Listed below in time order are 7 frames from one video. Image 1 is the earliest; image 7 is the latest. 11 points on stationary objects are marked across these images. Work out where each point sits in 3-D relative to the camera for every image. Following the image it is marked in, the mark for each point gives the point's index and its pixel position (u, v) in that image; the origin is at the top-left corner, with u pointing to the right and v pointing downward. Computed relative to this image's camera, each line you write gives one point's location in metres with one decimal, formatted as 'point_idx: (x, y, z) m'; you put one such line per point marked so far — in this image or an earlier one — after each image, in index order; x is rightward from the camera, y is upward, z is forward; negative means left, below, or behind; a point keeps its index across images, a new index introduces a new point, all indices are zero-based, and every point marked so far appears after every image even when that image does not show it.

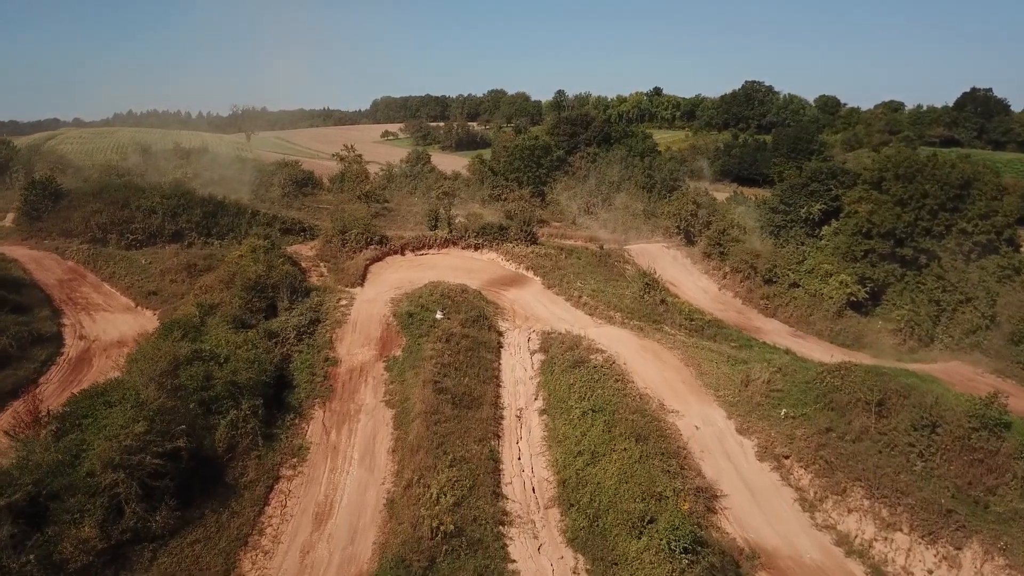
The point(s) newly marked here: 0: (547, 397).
0: (+0.6, -1.9, +14.5) m
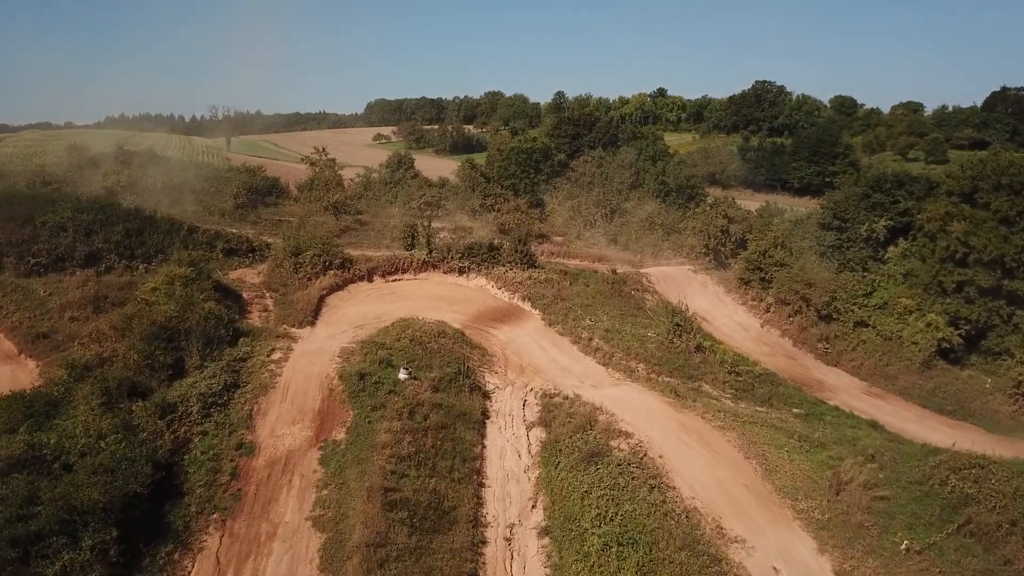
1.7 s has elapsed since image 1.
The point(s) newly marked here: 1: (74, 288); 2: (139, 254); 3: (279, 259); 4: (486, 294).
0: (+0.5, -2.7, +10.1) m
1: (-9.6, 0.0, +17.8) m
2: (-9.0, +0.8, +19.6) m
3: (-5.6, +0.7, +19.4) m
4: (-0.6, -0.2, +19.2) m
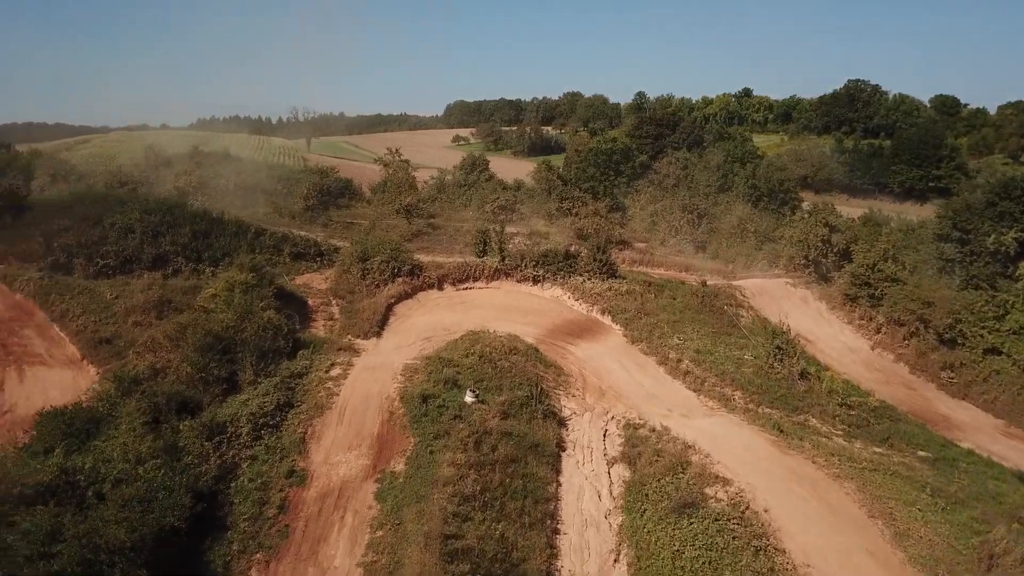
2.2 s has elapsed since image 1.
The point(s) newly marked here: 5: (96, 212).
0: (+1.3, -3.0, +8.7) m
1: (-8.0, 0.0, +17.3) m
2: (-7.2, +0.7, +19.1) m
3: (-3.8, +0.5, +18.6) m
4: (+1.1, -0.4, +17.9) m
5: (-9.9, +1.8, +19.2) m
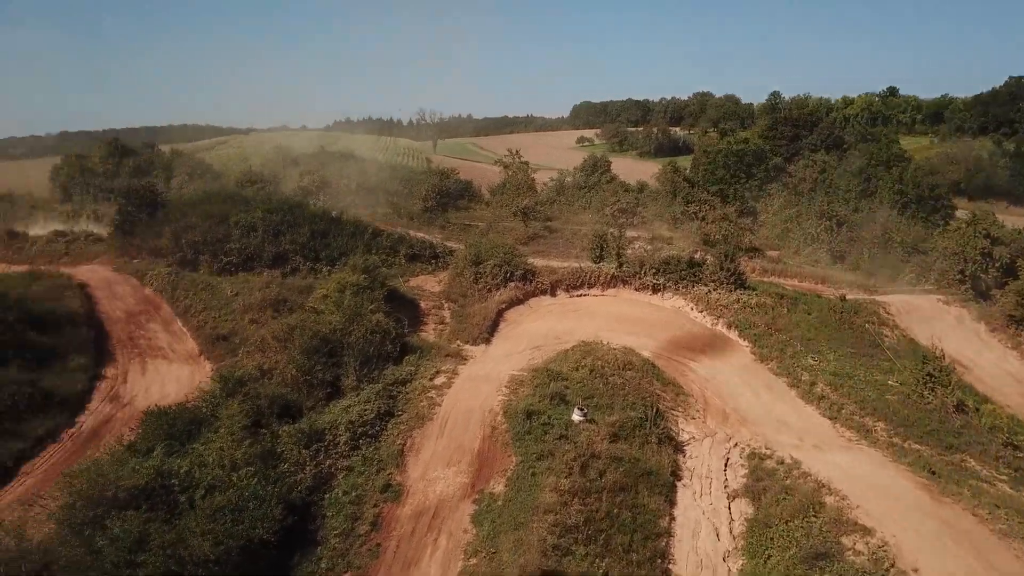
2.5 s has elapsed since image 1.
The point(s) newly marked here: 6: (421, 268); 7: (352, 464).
0: (+2.3, -3.1, +7.7) m
1: (-5.5, 0.0, +17.5) m
2: (-4.5, +0.8, +19.2) m
3: (-1.2, +0.5, +18.2) m
4: (+3.6, -0.6, +16.8) m
5: (-7.0, +1.9, +19.7) m
6: (-2.2, +0.5, +19.4) m
7: (-2.0, -2.2, +10.0) m
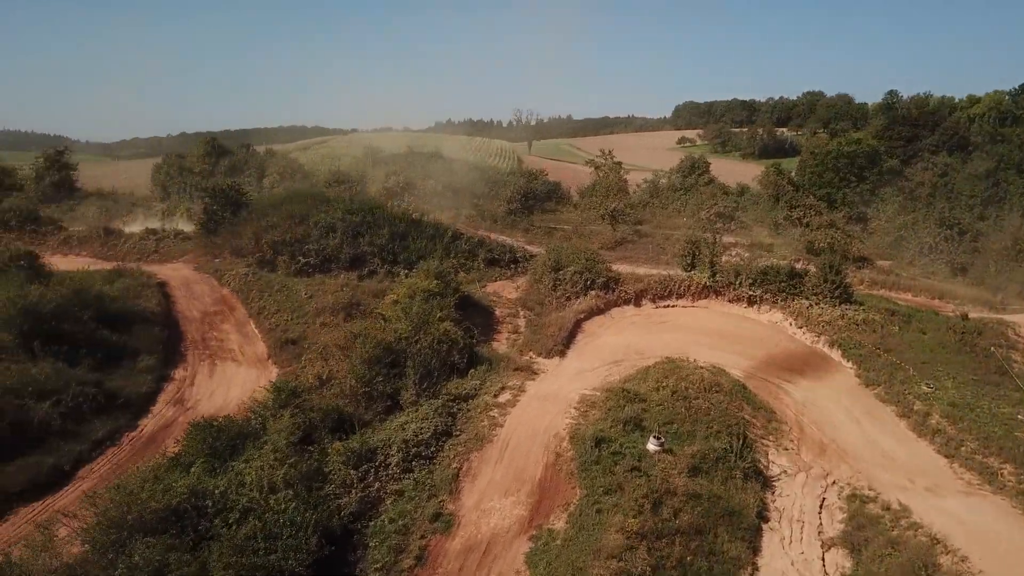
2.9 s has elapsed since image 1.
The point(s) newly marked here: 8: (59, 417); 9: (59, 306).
0: (+2.7, -3.3, +6.4) m
1: (-3.8, 0.0, +17.2) m
2: (-2.6, +0.7, +18.7) m
3: (+0.6, +0.3, +17.3) m
4: (+5.1, -0.9, +15.4) m
5: (-5.0, +1.9, +19.5) m
6: (-0.3, +0.3, +18.6) m
7: (-1.3, -2.3, +9.3) m
8: (-6.5, -1.8, +11.6) m
9: (-7.7, -0.3, +13.7) m
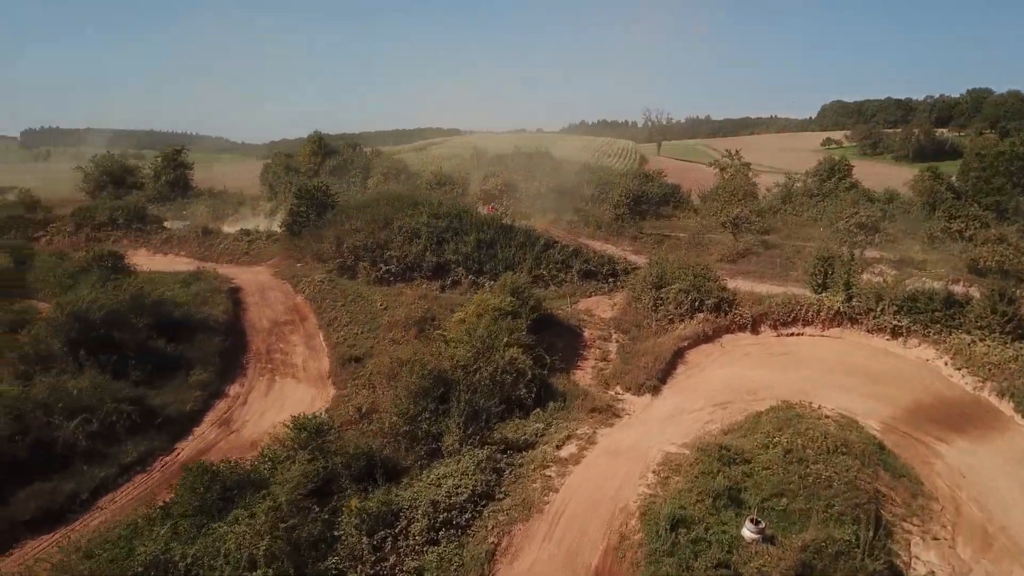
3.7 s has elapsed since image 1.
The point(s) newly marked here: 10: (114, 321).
0: (+2.6, -3.7, +4.0) m
1: (-2.0, -0.3, +15.7) m
2: (-0.5, +0.4, +17.0) m
3: (+2.4, 0.0, +15.1) m
4: (+6.5, -1.3, +12.5) m
5: (-2.8, +1.7, +18.2) m
6: (+1.7, 0.0, +16.5) m
7: (-0.8, -2.5, +7.5) m
8: (-5.6, -2.0, +10.6) m
9: (-6.4, -0.4, +12.9) m
10: (-6.3, -0.5, +12.8) m
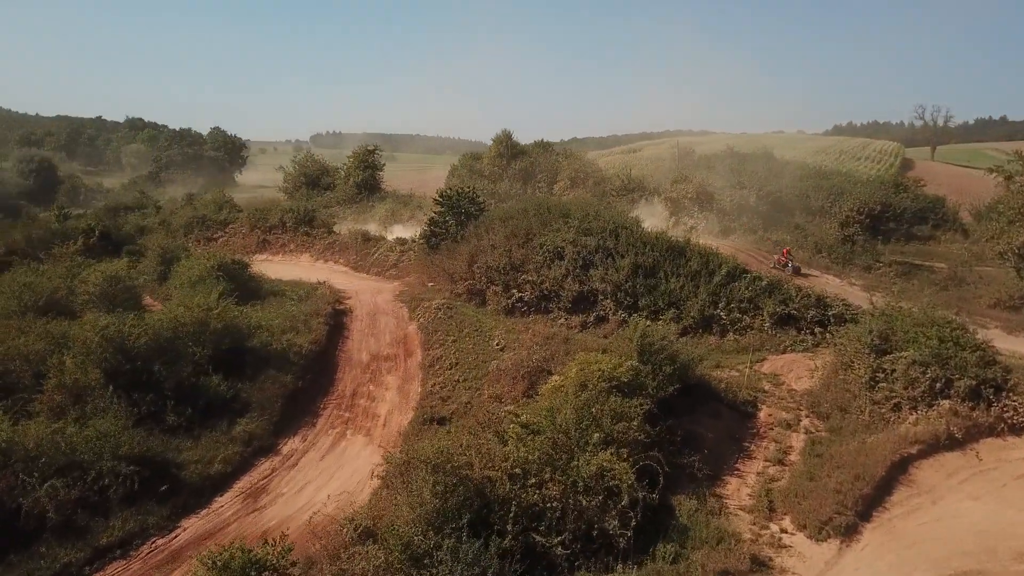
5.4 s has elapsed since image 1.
0: (+1.1, -4.4, -0.3) m
1: (+0.3, -0.8, +12.2) m
2: (+2.1, -0.3, +13.0) m
3: (+4.3, -0.8, +10.4) m
4: (+7.4, -2.3, +6.6) m
5: (+0.4, +1.1, +14.8) m
6: (+4.1, -0.8, +11.9) m
7: (-1.1, -3.1, +4.0) m
8: (-4.7, -2.3, +8.4) m
9: (-4.7, -0.7, +10.8) m
10: (-4.7, -0.8, +10.7) m
